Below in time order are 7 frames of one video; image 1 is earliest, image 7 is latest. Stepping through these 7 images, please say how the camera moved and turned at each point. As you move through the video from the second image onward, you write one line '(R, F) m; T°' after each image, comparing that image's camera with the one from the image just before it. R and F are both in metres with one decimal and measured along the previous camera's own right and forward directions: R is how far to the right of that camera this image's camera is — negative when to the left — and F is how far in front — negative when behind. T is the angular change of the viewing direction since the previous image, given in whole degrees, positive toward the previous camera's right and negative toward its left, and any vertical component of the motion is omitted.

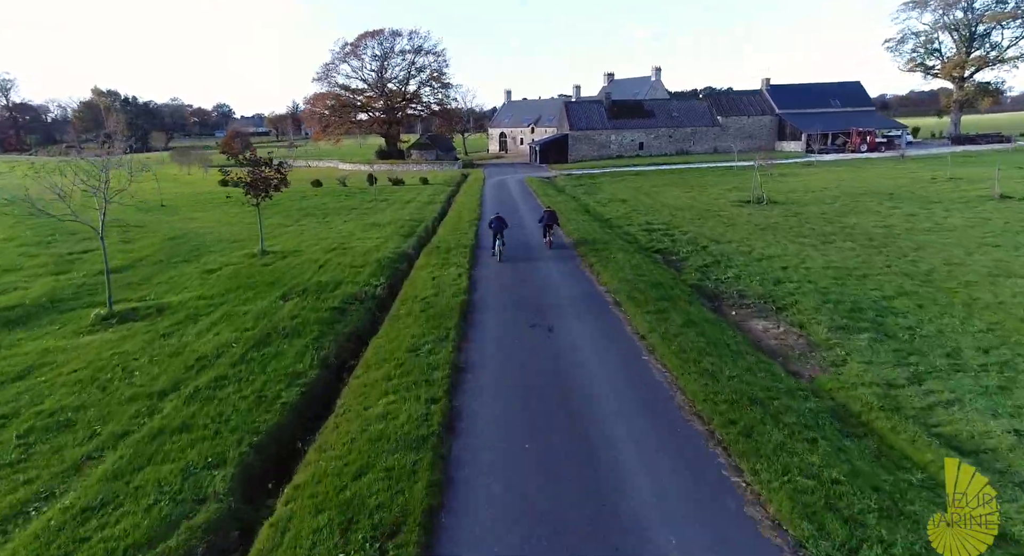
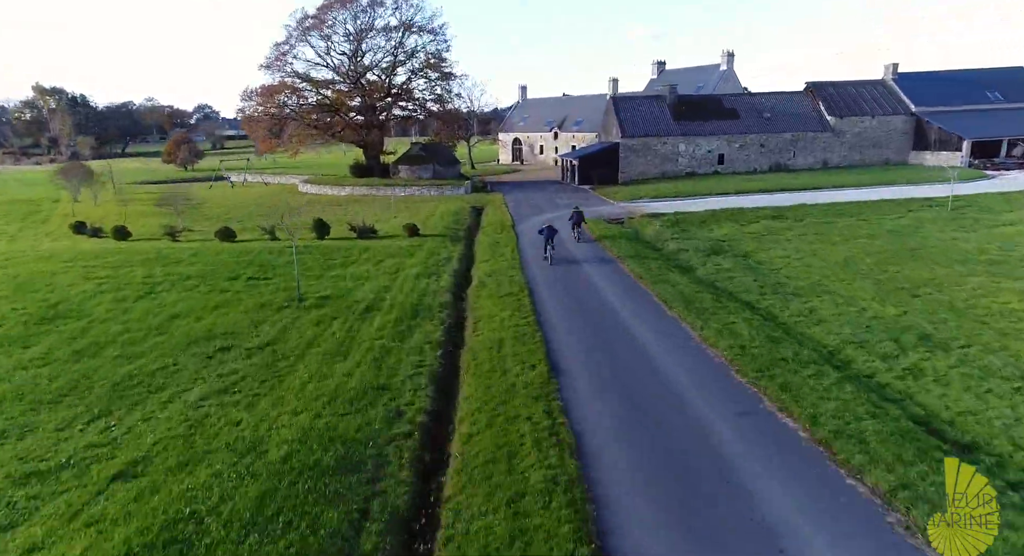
(-1.5, +14.1) m; 0°
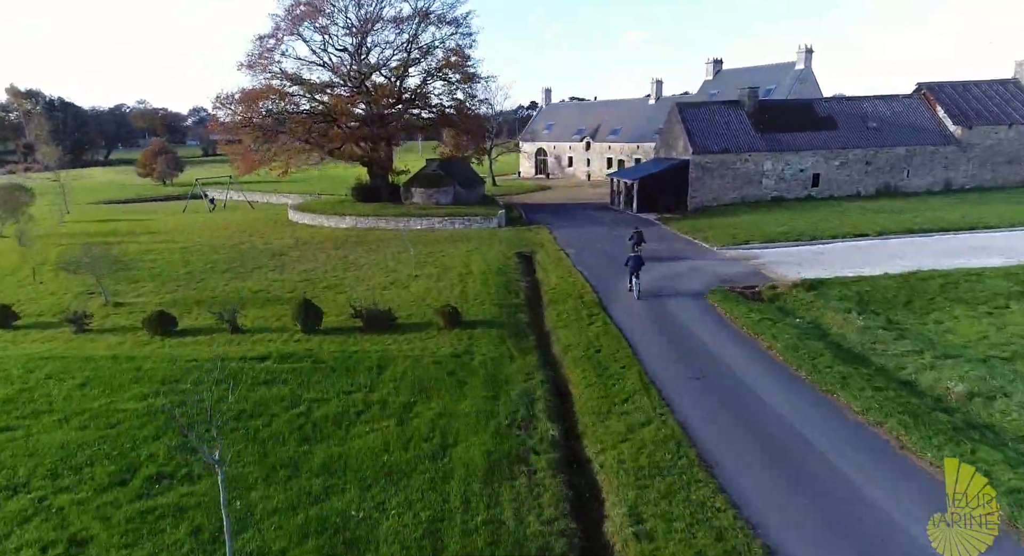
(-1.8, +7.1) m; 0°
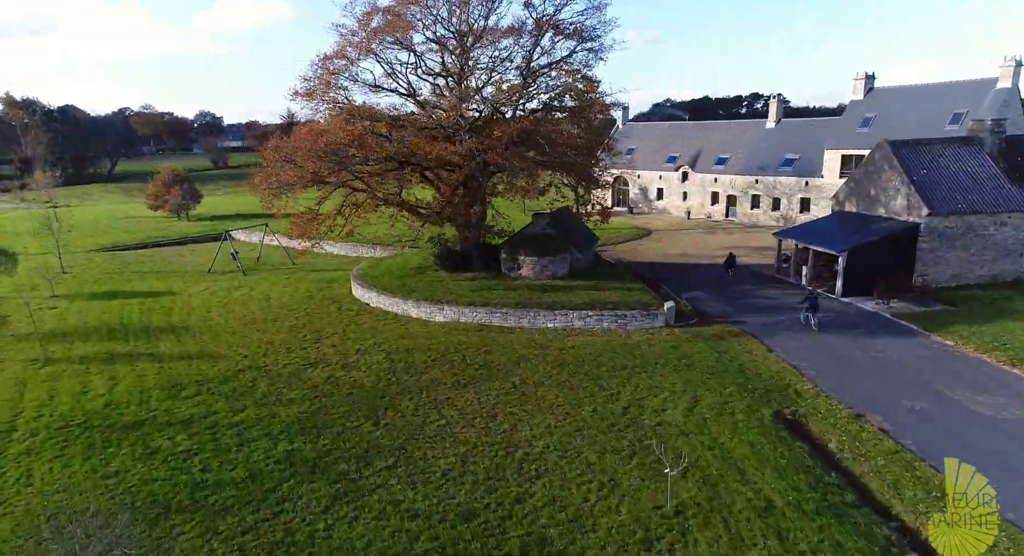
(-4.7, +7.8) m; -1°
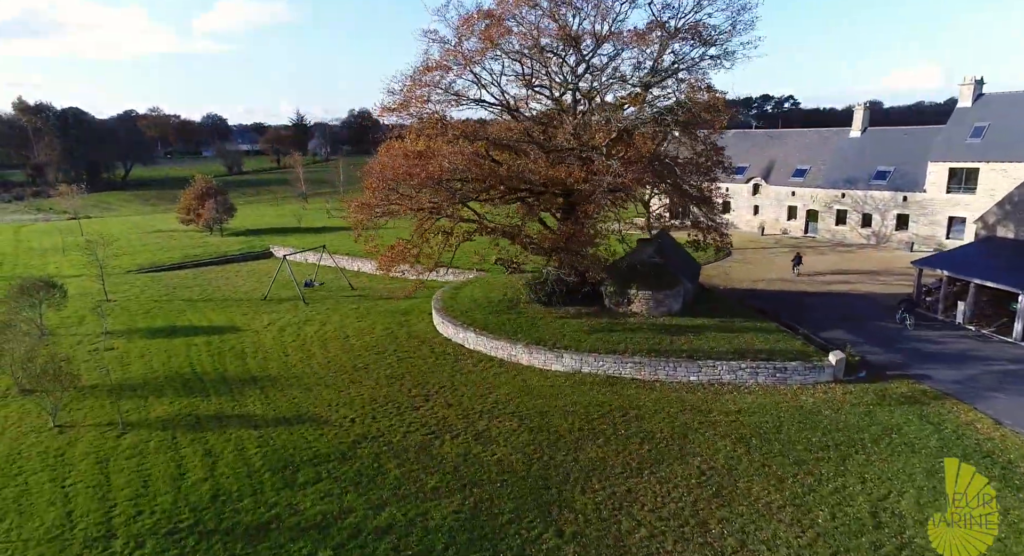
(-3.4, +2.6) m; -1°
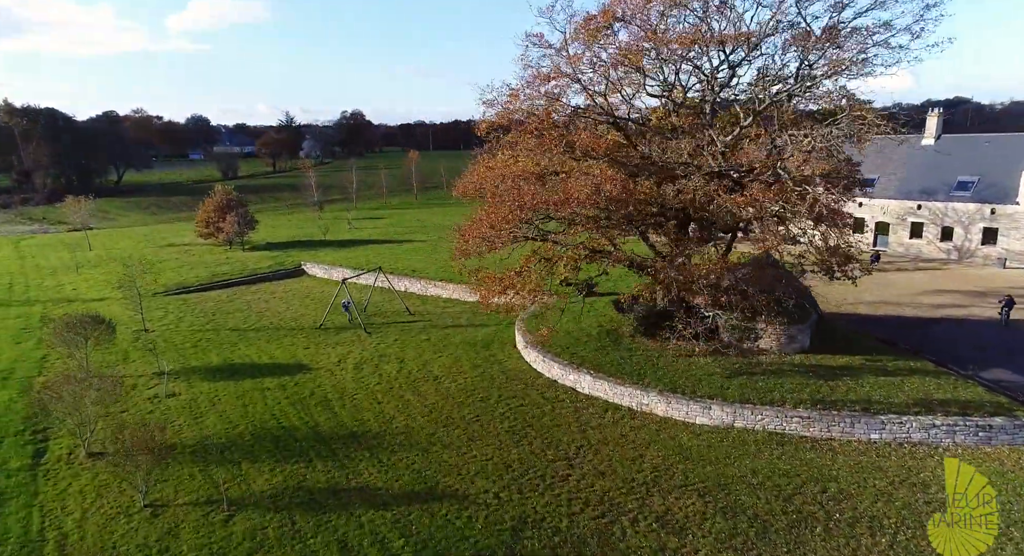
(-3.7, +2.4) m; +1°
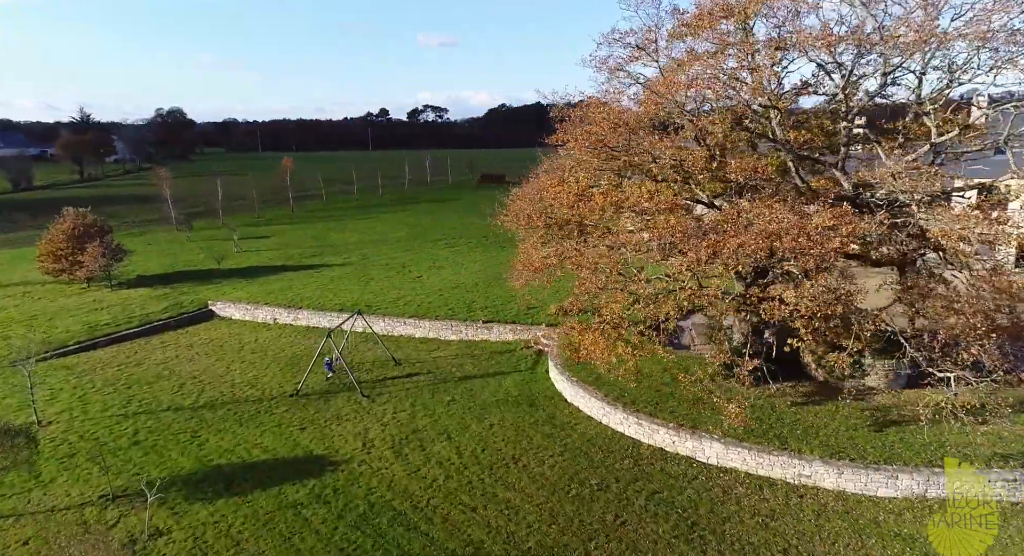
(-6.2, +4.7) m; +14°
